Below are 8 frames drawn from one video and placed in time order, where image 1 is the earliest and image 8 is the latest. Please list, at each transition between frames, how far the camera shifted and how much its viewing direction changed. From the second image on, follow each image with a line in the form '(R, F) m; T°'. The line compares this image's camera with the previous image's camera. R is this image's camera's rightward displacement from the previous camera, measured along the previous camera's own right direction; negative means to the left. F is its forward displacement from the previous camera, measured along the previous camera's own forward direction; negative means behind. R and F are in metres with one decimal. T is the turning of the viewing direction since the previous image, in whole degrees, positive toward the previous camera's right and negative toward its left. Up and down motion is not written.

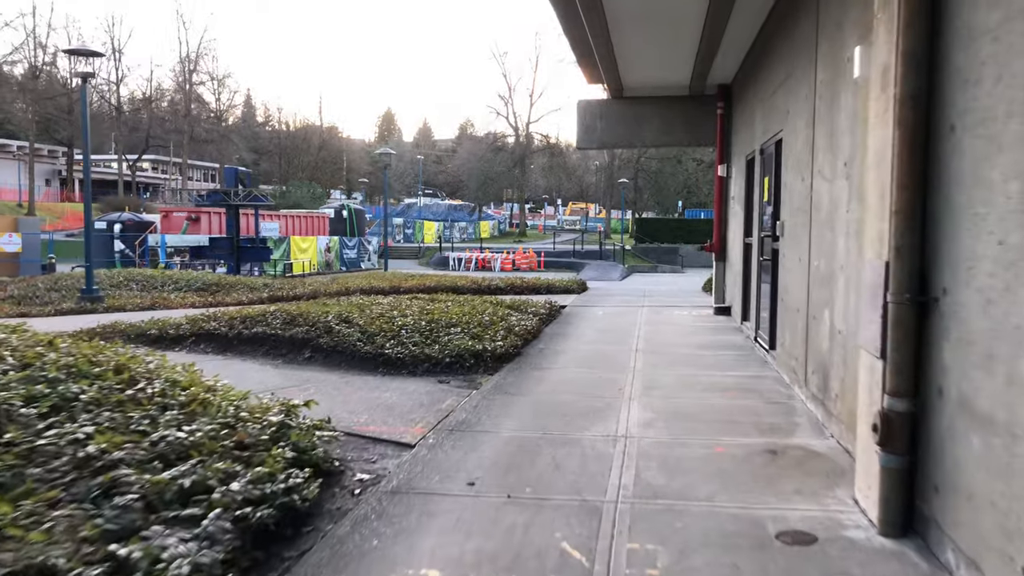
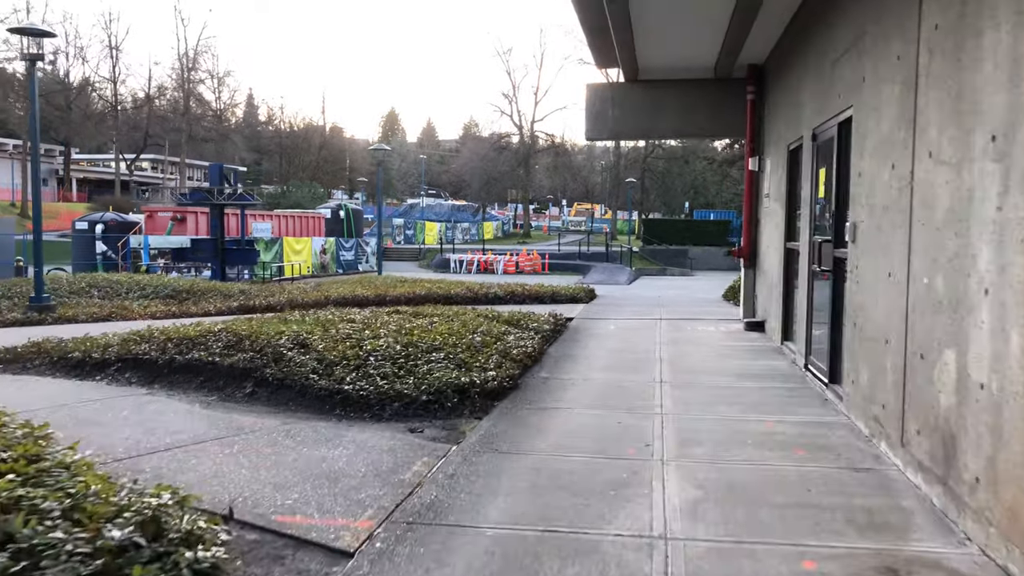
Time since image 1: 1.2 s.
(+0.1, +1.7) m; 0°
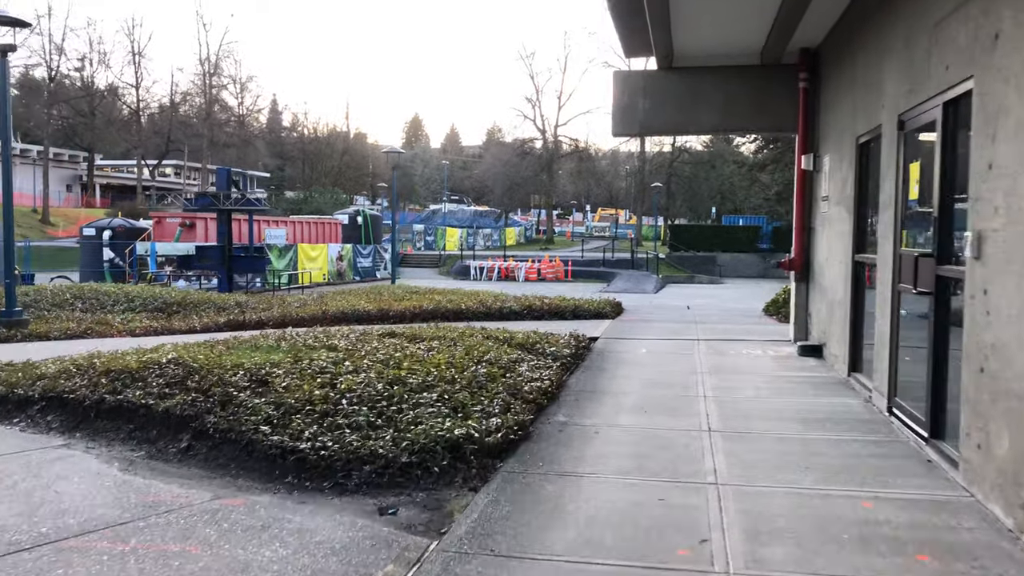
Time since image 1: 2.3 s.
(+0.1, +1.5) m; -2°
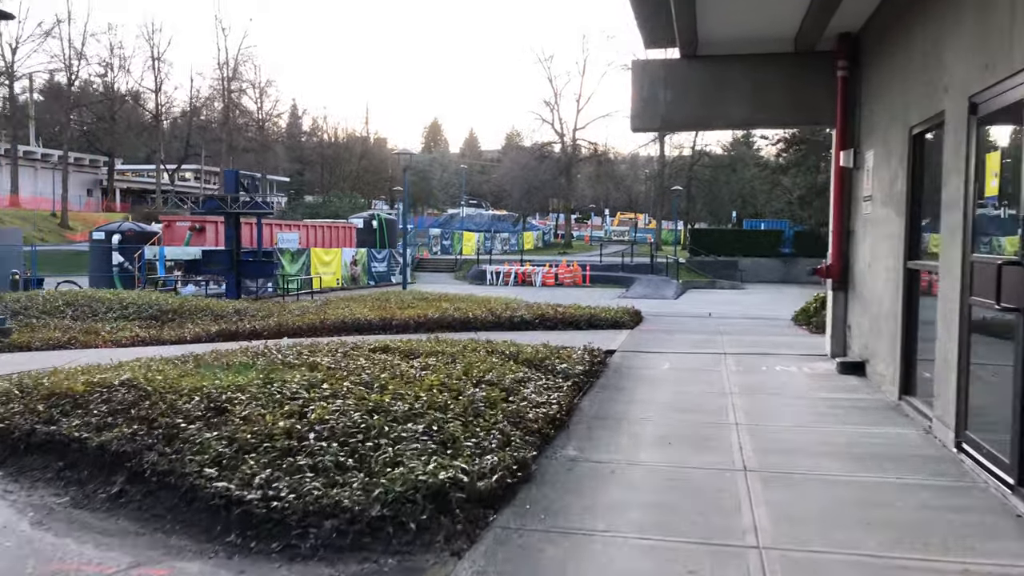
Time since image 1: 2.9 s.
(+0.1, +0.9) m; -1°
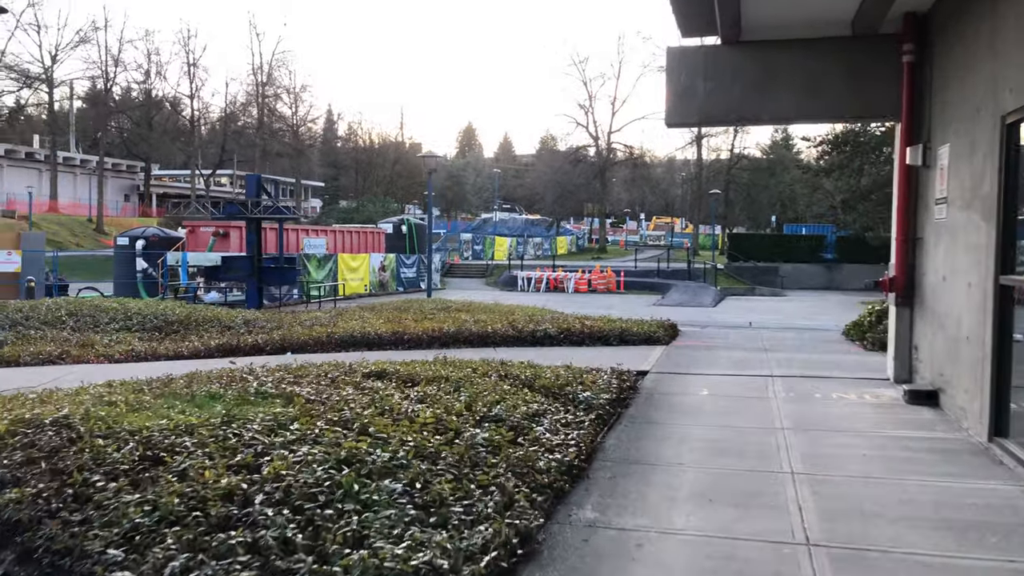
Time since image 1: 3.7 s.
(+0.2, +1.0) m; -2°
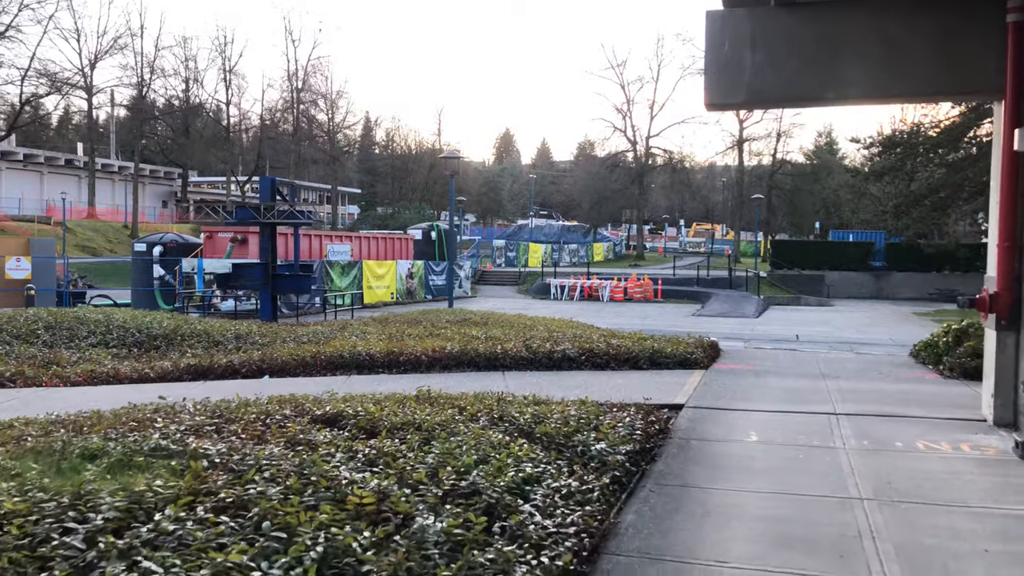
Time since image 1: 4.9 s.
(+0.3, +1.6) m; -3°
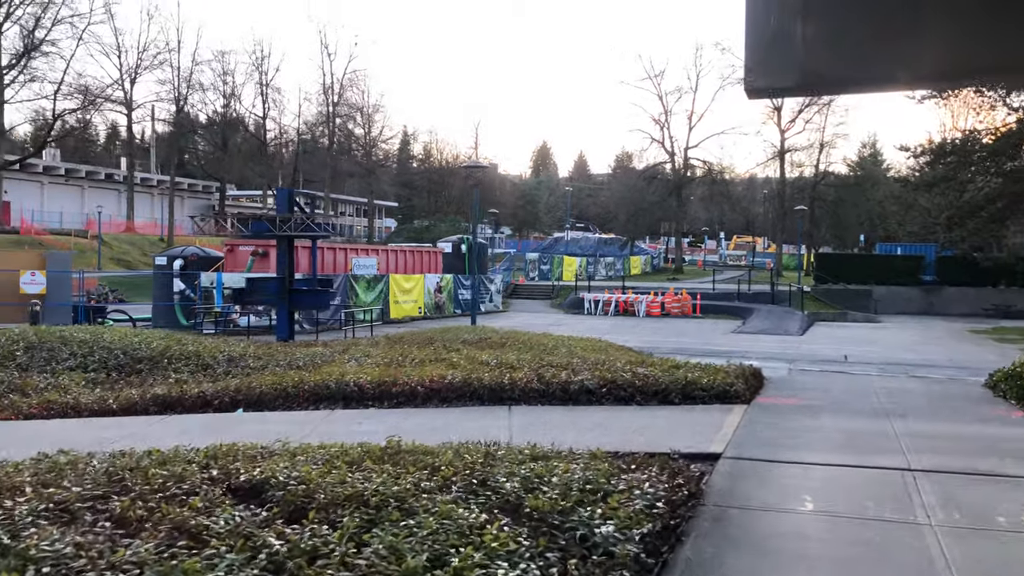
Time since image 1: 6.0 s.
(+0.3, +1.3) m; -3°
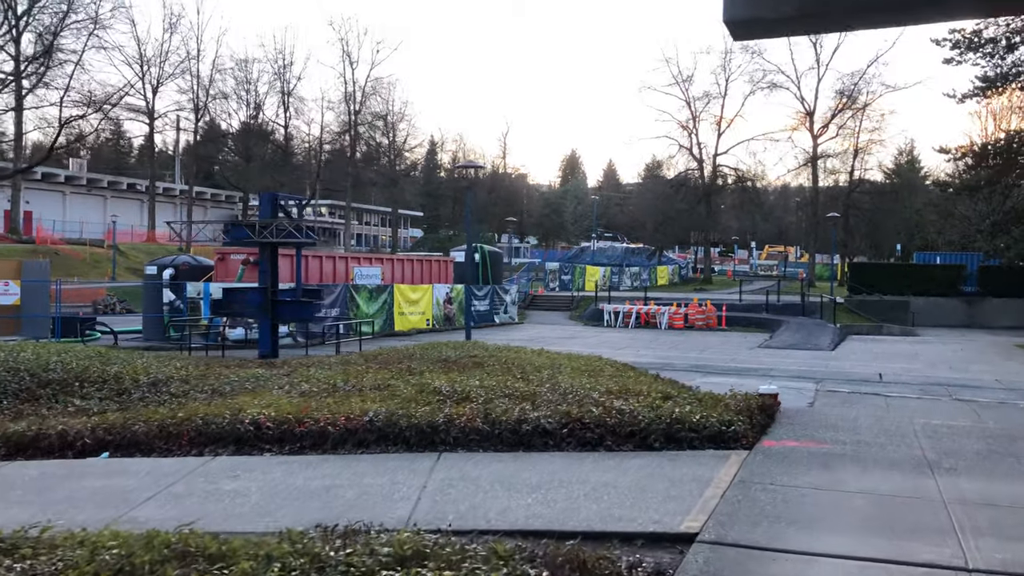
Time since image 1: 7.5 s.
(+0.8, +1.8) m; -2°
